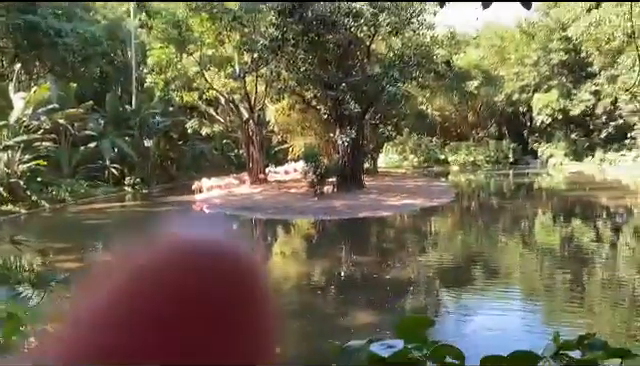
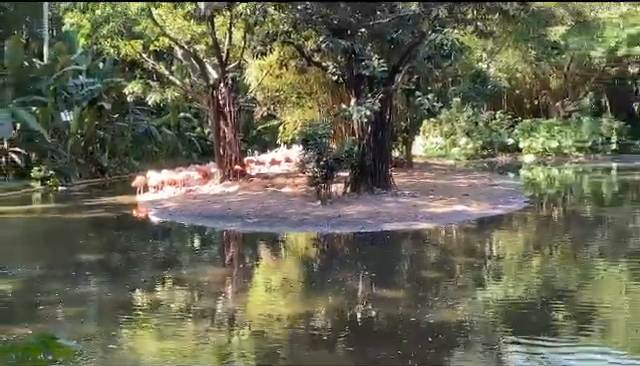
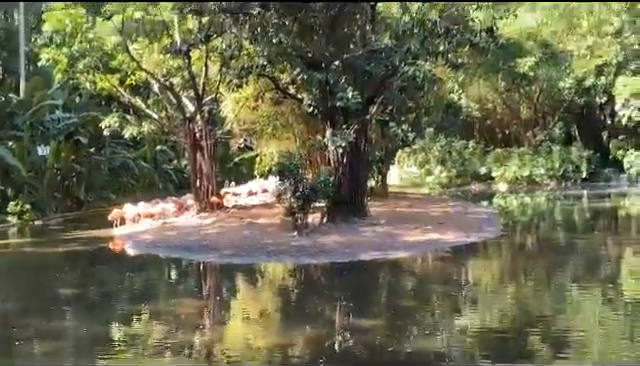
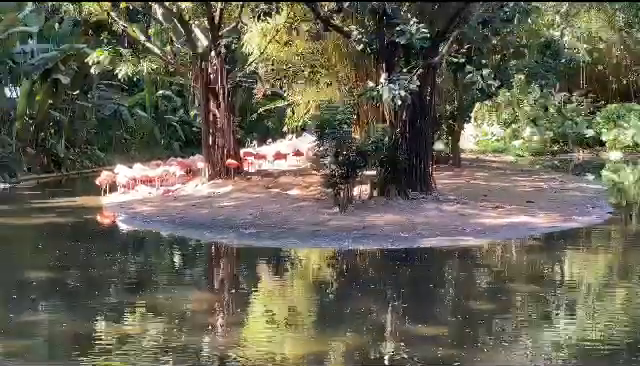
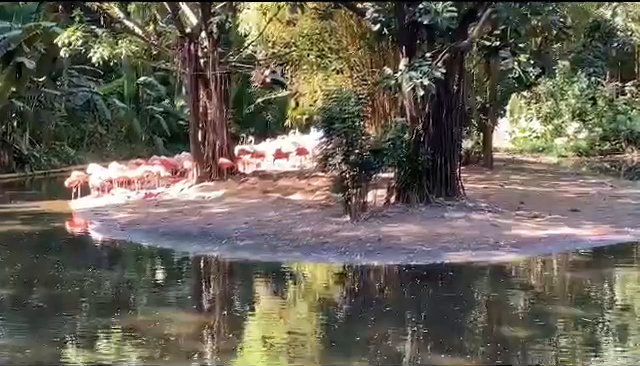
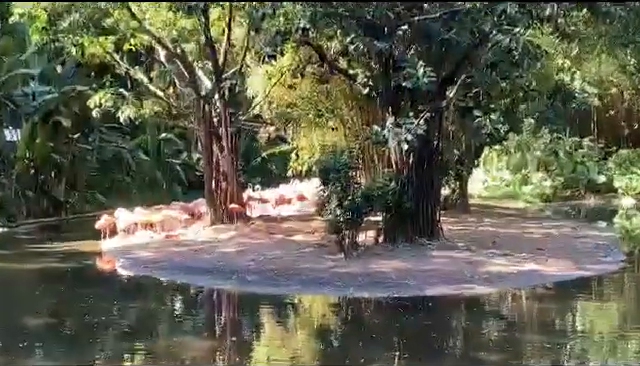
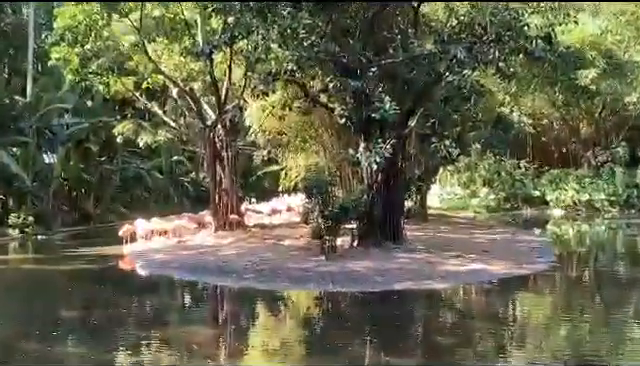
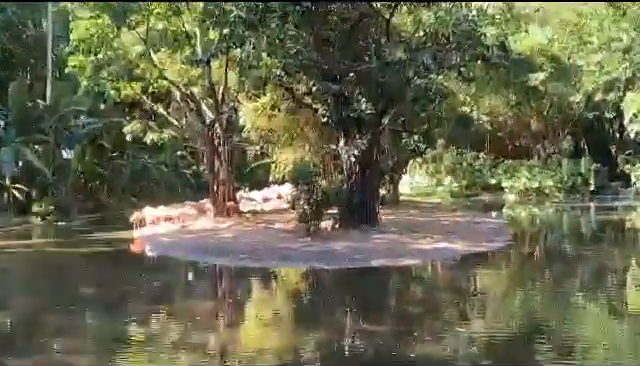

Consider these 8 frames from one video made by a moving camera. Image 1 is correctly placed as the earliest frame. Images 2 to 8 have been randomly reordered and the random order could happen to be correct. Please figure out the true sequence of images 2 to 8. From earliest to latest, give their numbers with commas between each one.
8, 7, 6, 5, 4, 2, 3
